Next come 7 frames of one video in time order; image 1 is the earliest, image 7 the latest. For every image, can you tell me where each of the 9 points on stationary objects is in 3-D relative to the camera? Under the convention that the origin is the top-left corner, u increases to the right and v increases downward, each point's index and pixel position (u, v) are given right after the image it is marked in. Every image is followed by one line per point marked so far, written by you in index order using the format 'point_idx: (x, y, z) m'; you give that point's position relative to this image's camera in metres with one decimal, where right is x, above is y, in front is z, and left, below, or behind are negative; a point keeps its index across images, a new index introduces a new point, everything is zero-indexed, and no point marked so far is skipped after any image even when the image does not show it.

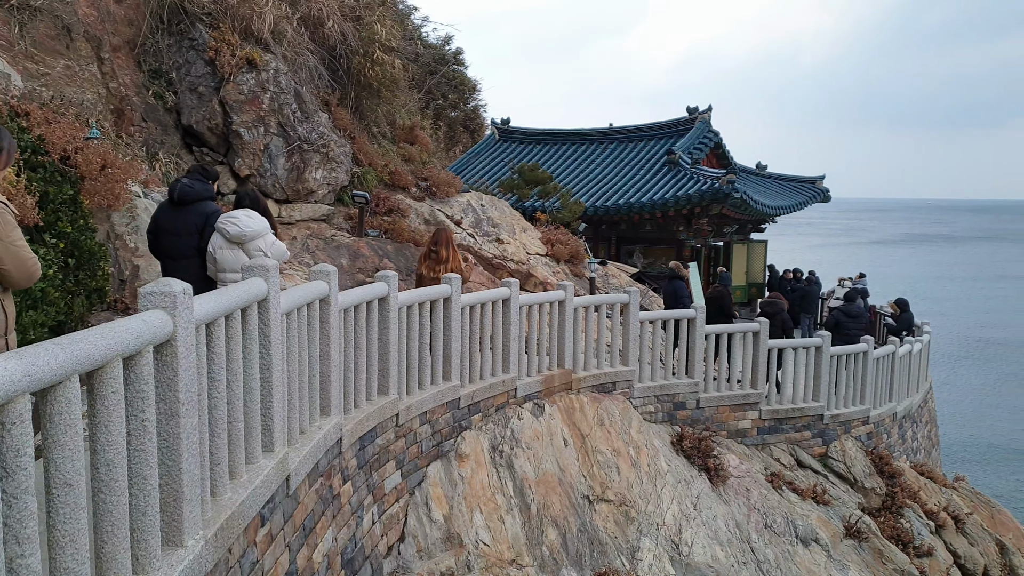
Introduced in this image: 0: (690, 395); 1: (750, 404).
0: (+2.0, -1.2, +9.2) m
1: (+2.8, -1.4, +9.6) m
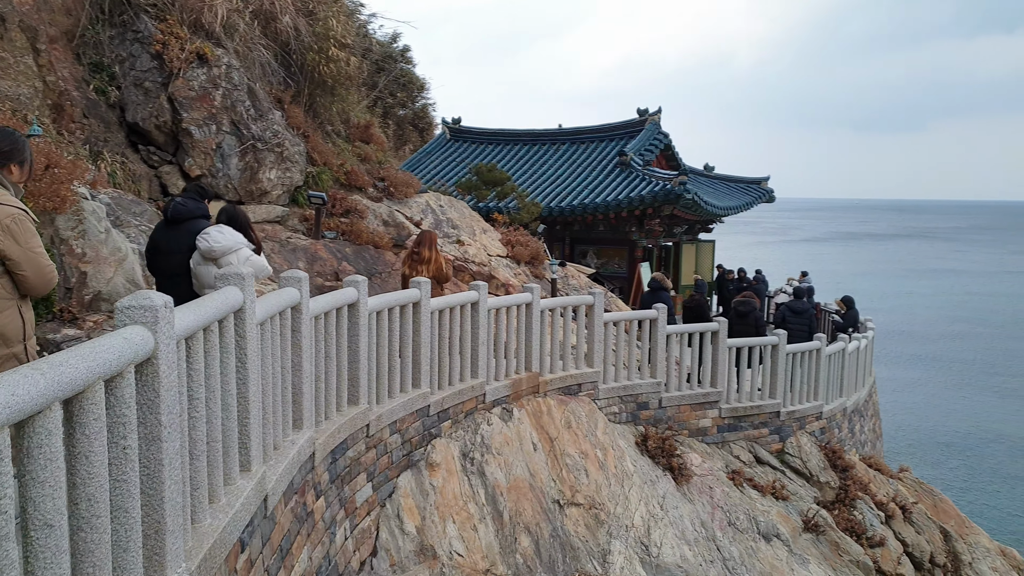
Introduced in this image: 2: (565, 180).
0: (+1.6, -1.2, +9.2) m
1: (+2.4, -1.4, +9.6) m
2: (+1.2, +2.4, +18.2) m
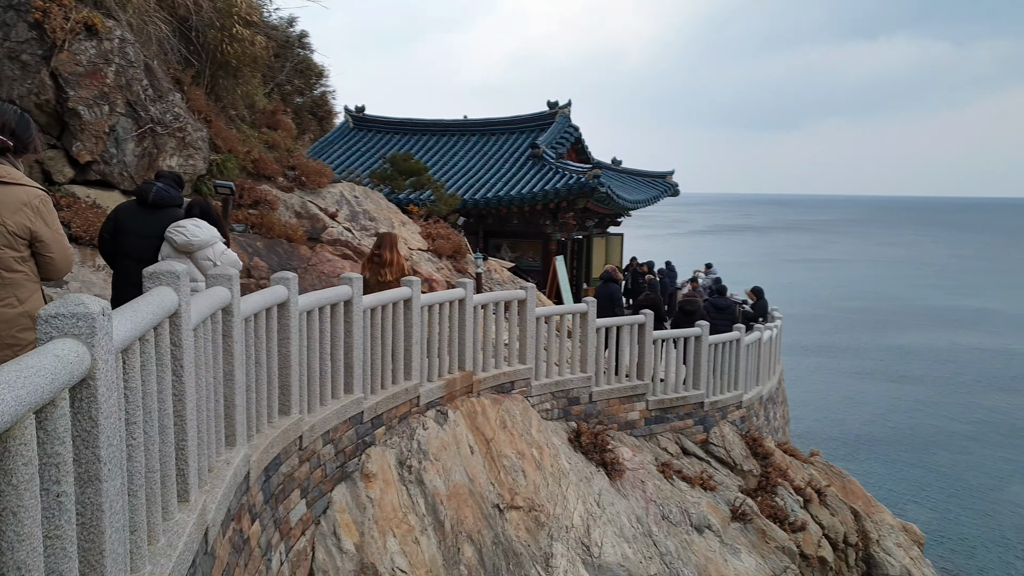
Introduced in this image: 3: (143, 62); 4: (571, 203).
0: (+0.8, -1.1, +9.0) m
1: (+1.5, -1.3, +9.5) m
2: (-0.8, +2.6, +17.9) m
3: (-3.4, +2.1, +7.5) m
4: (+1.1, +1.7, +16.0) m
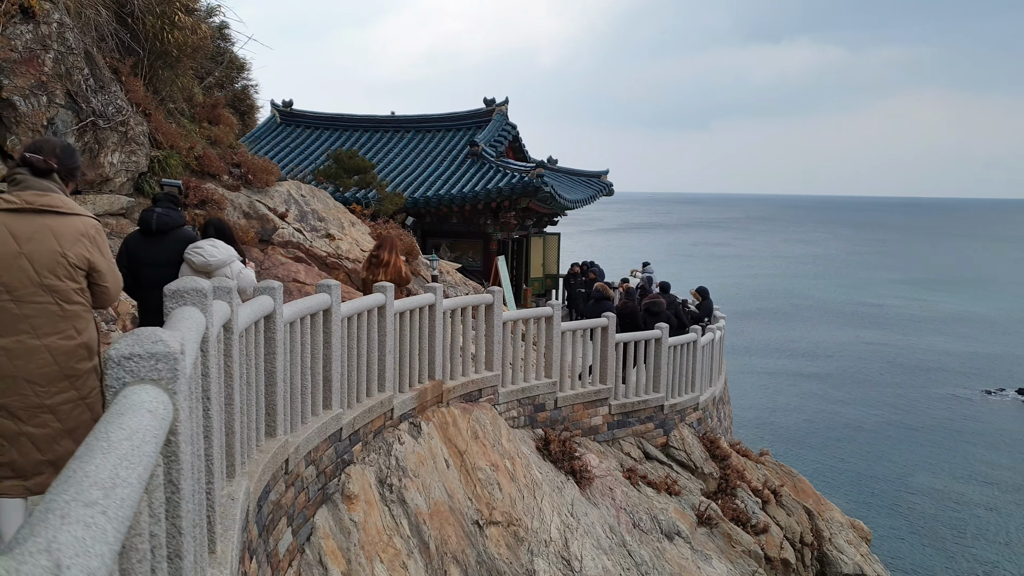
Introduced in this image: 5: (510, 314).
0: (+0.4, -1.2, +8.8) m
1: (+1.0, -1.3, +9.4) m
2: (-2.2, +2.5, +17.4) m
3: (-3.7, +2.0, +6.9) m
4: (0.0, +1.7, +15.8) m
5: (0.0, -0.3, +8.2) m
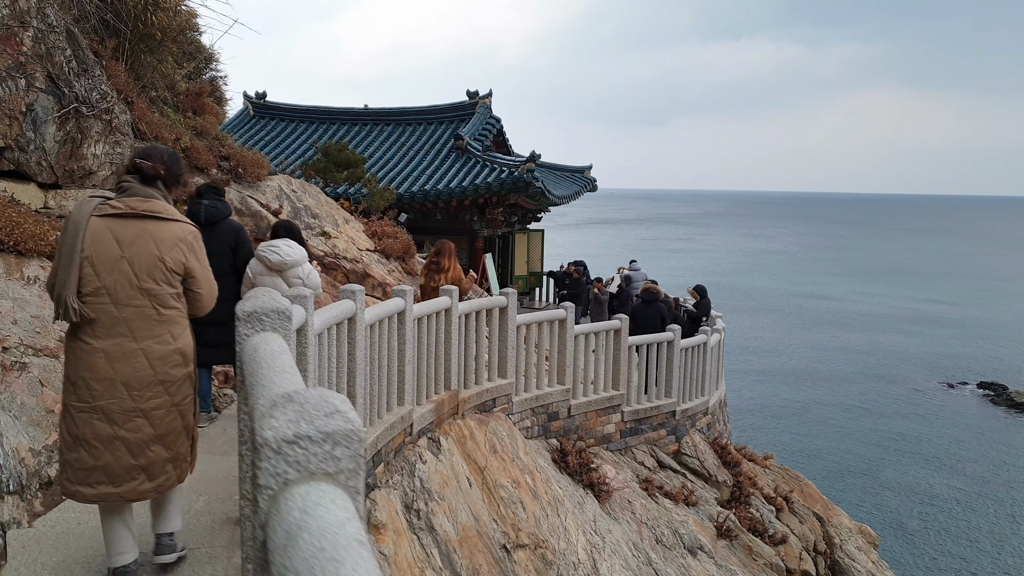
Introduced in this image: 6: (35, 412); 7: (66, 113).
0: (+0.5, -1.2, +8.3) m
1: (+1.1, -1.3, +8.9) m
2: (-2.4, +2.6, +16.8) m
3: (-3.5, +2.0, +6.2) m
4: (-0.2, +1.7, +15.2) m
5: (+0.1, -0.3, +7.7) m
6: (-2.3, -0.6, +3.9) m
7: (-3.4, +1.3, +6.1) m
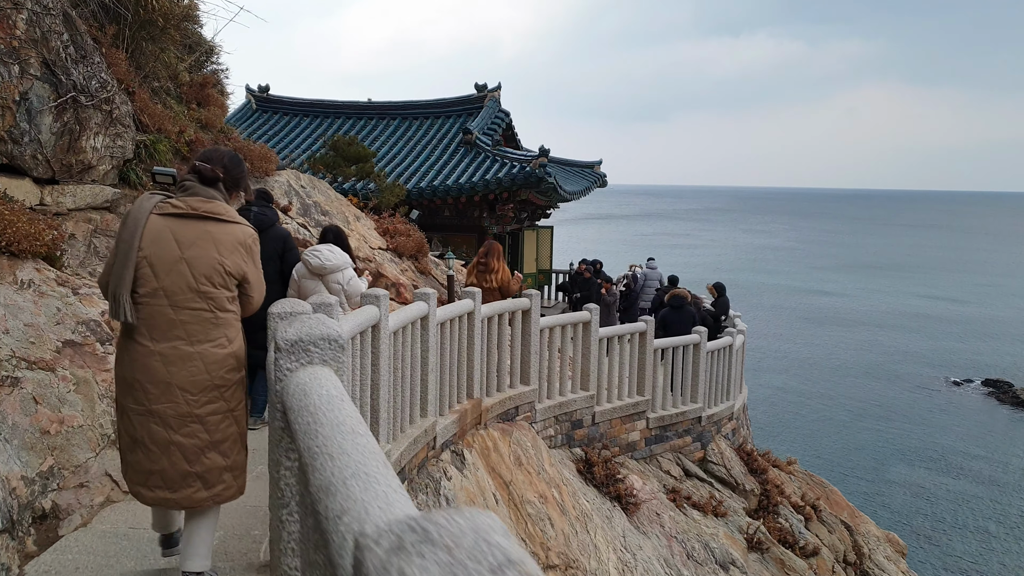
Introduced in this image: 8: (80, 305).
0: (+0.7, -1.2, +7.9) m
1: (+1.3, -1.3, +8.5) m
2: (-2.2, +2.6, +16.4) m
3: (-3.3, +2.0, +5.8) m
4: (0.0, +1.7, +14.8) m
5: (+0.3, -0.3, +7.3) m
6: (-2.1, -0.6, +3.5) m
7: (-3.2, +1.3, +5.7) m
8: (-2.4, -0.1, +4.6) m
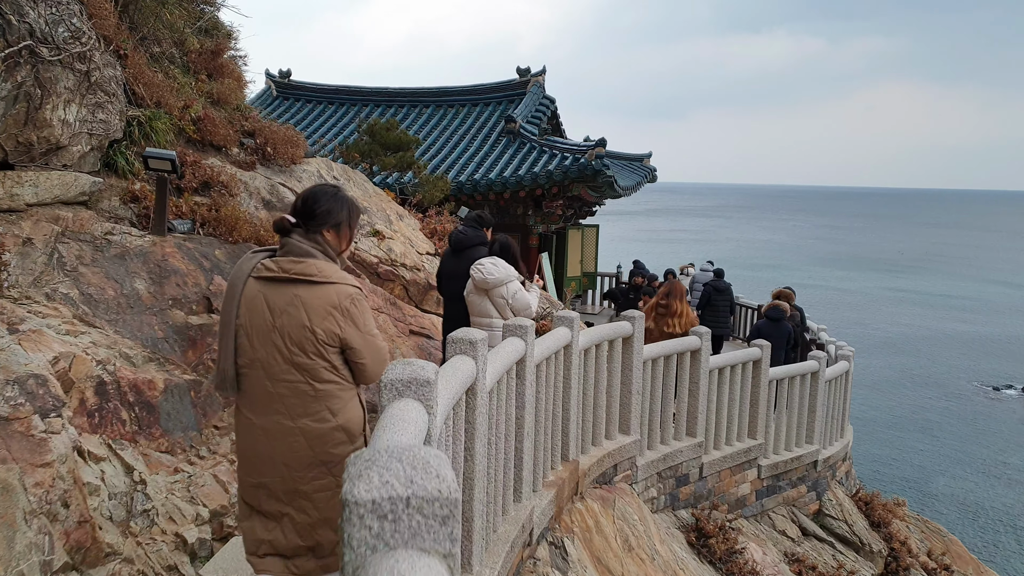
0: (+1.4, -1.3, +6.3) m
1: (+2.0, -1.5, +6.8) m
2: (-1.3, +2.5, +14.8) m
3: (-2.6, +1.9, +4.2) m
4: (+0.8, +1.6, +13.2) m
5: (+1.0, -0.4, +5.7) m
6: (-1.5, -0.8, +1.9) m
7: (-2.5, +1.2, +4.1) m
8: (-1.8, -0.2, +3.0) m
